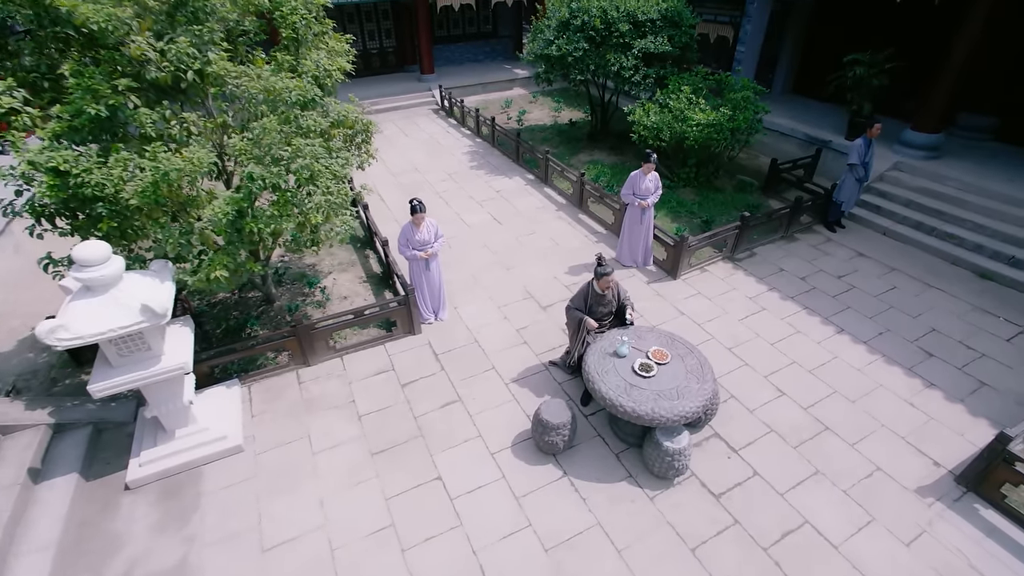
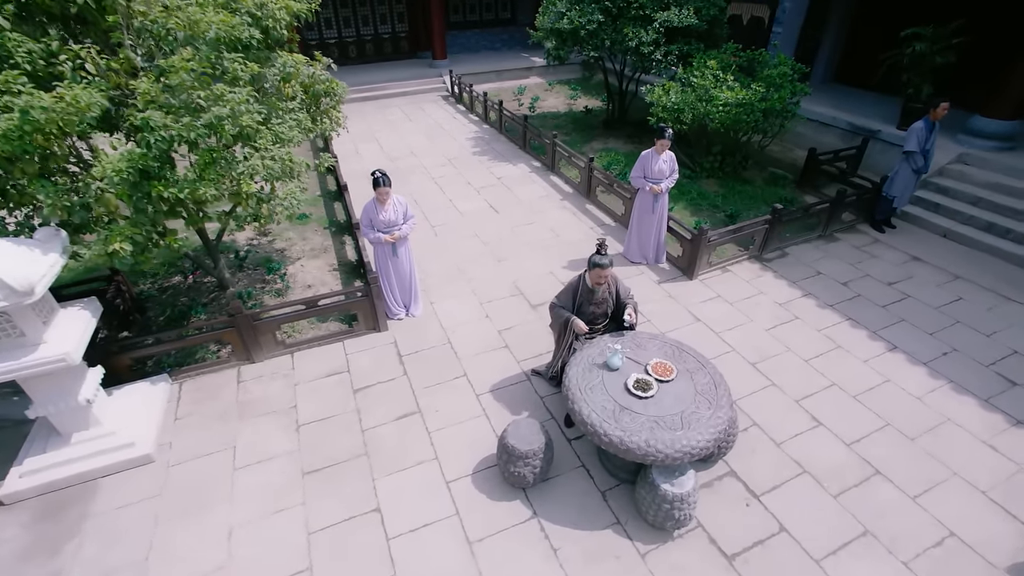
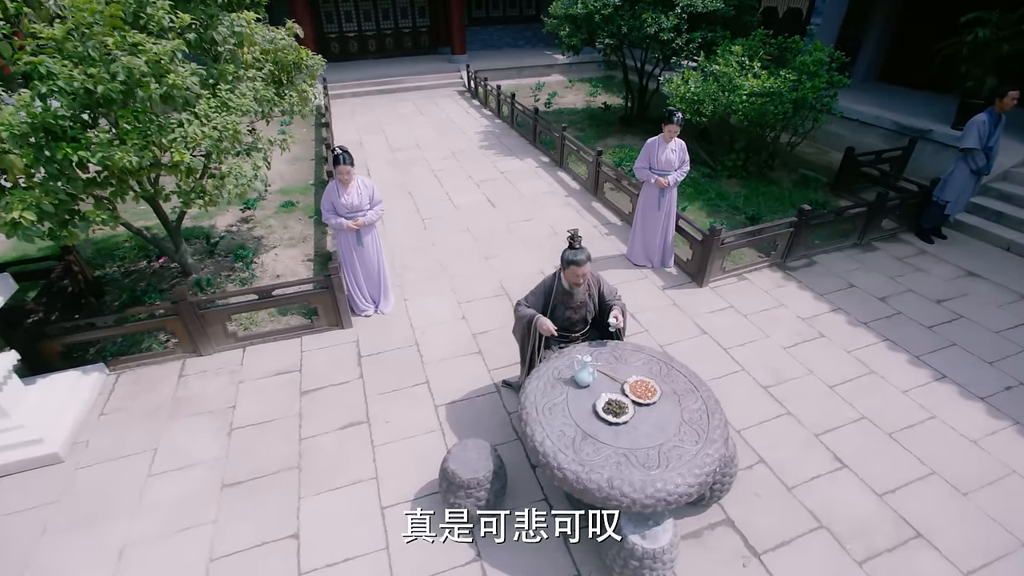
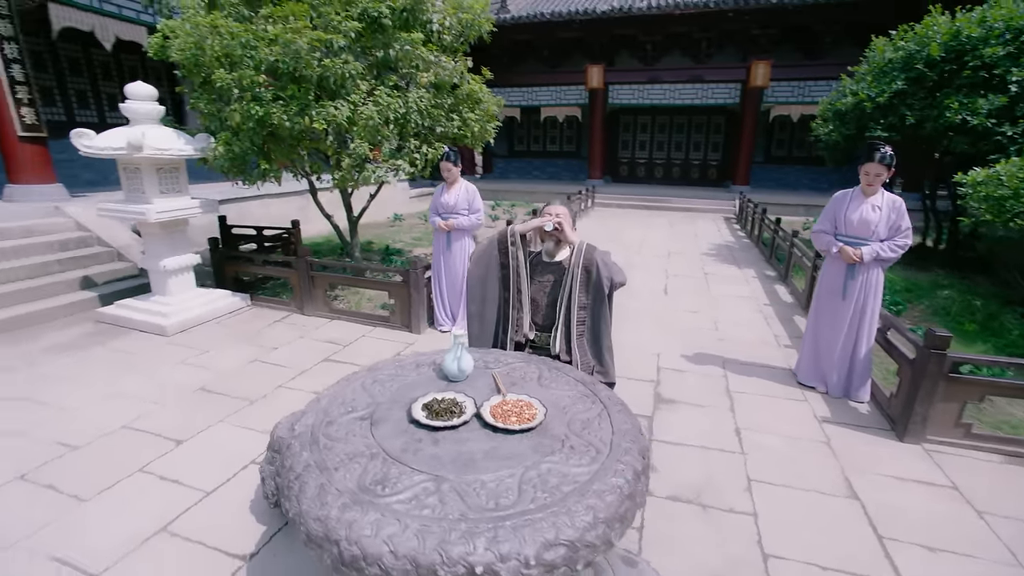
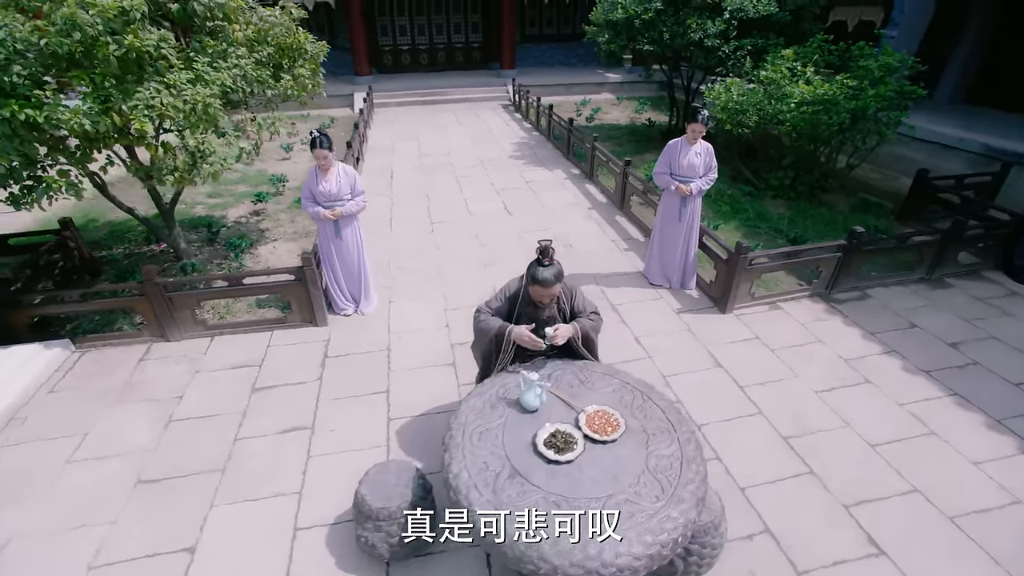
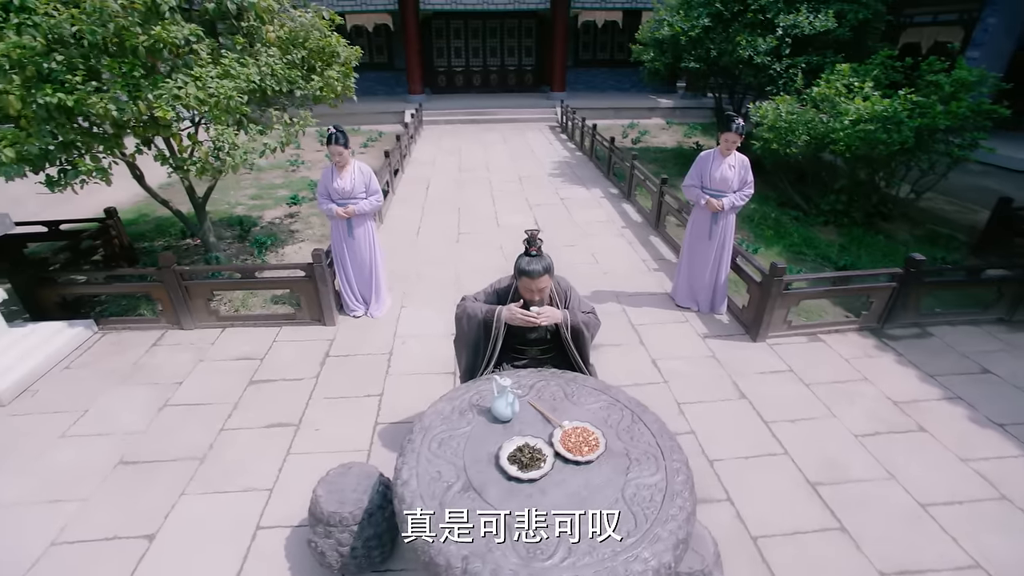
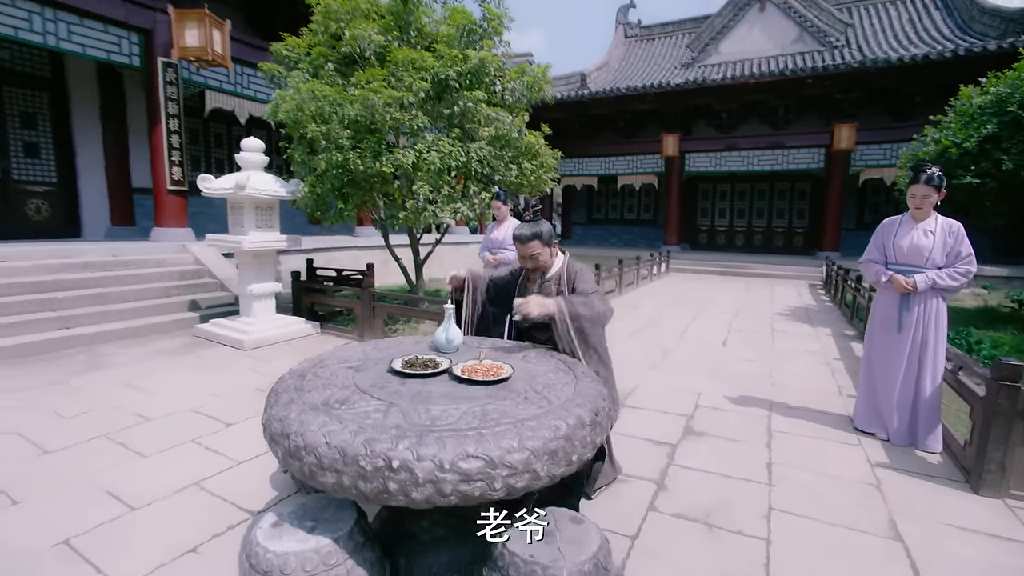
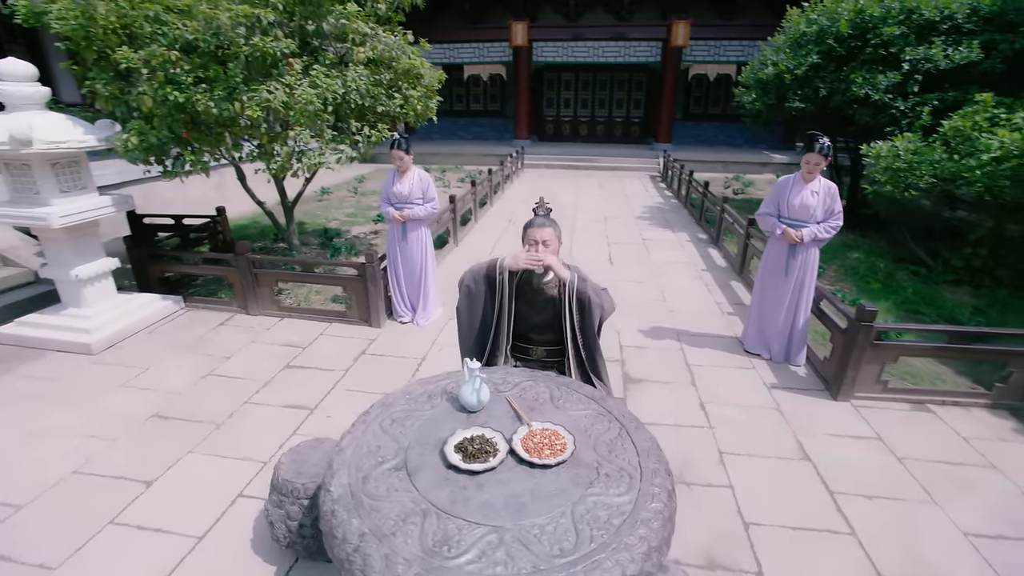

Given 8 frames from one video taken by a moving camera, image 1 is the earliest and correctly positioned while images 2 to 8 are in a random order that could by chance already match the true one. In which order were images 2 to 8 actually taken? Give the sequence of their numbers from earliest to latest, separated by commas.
2, 3, 5, 6, 8, 4, 7
